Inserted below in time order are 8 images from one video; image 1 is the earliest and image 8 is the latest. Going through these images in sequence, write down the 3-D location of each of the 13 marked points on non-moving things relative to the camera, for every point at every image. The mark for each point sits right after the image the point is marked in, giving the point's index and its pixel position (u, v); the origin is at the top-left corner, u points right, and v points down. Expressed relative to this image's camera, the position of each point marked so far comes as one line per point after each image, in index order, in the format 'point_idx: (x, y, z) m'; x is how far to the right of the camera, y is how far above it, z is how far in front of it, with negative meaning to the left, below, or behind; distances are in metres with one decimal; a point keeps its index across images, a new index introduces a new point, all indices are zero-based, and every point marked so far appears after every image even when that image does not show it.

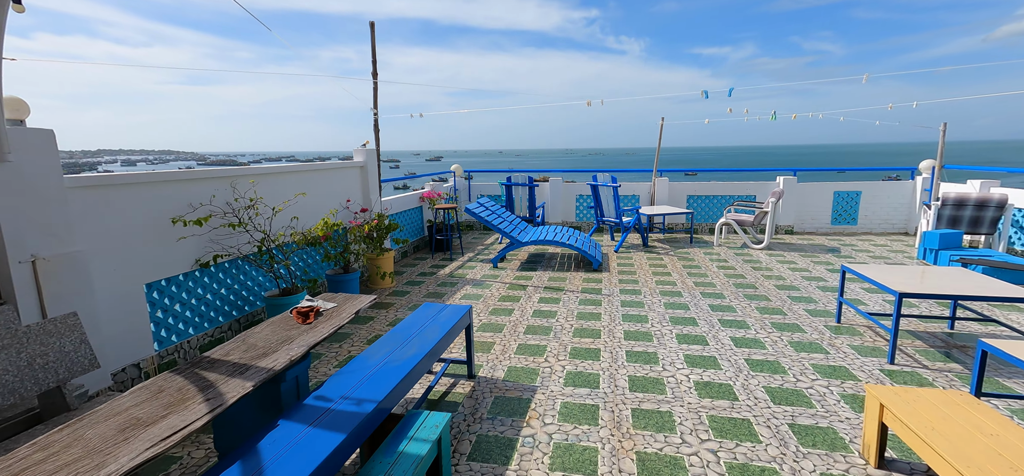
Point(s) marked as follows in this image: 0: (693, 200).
0: (+2.6, +0.6, +6.4) m
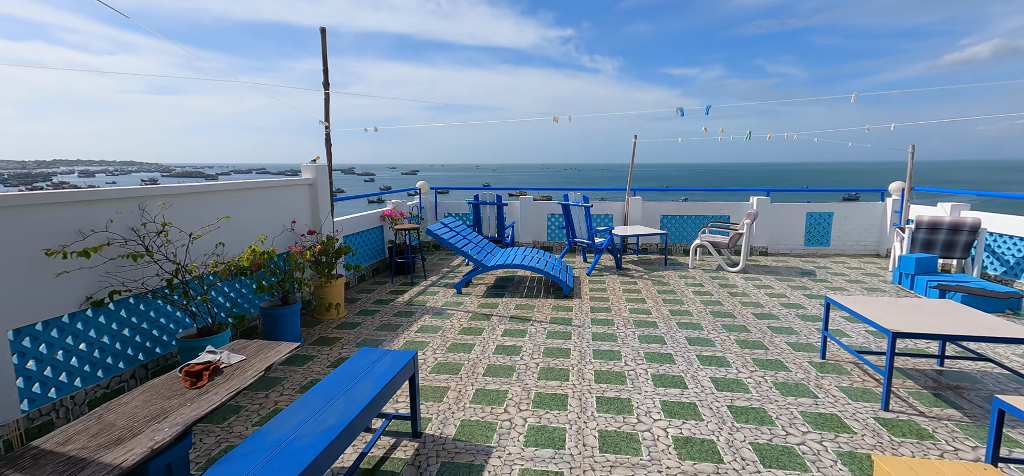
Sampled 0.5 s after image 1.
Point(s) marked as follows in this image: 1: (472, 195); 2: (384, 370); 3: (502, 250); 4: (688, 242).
0: (+2.2, +0.3, +6.2) m
1: (-0.5, +0.5, +5.5) m
2: (-0.5, -0.5, +1.8) m
3: (-0.1, -0.1, +5.0) m
4: (+2.4, 0.0, +6.2) m
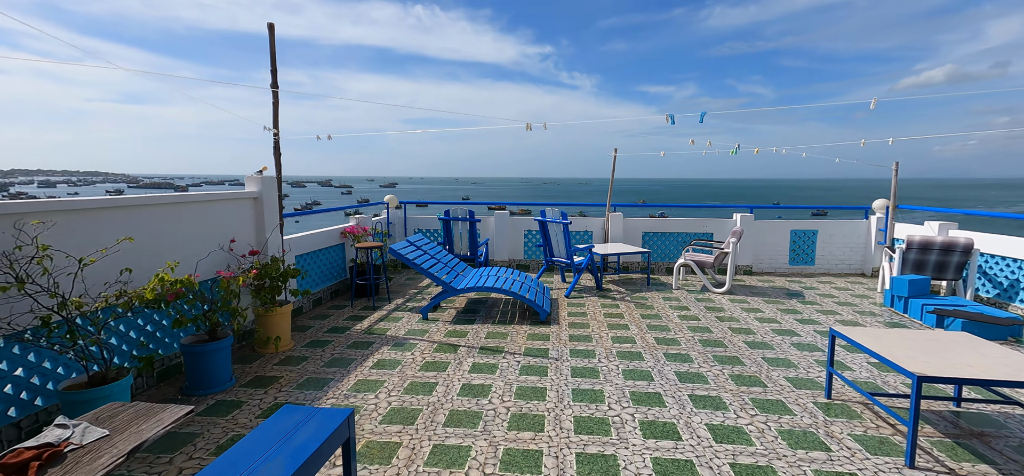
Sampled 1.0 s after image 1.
0: (+1.8, 0.0, +5.9) m
1: (-0.8, +0.3, +5.1) m
2: (-0.7, -0.6, +1.4) m
3: (-0.4, -0.3, +4.6) m
4: (+2.1, -0.3, +5.9) m
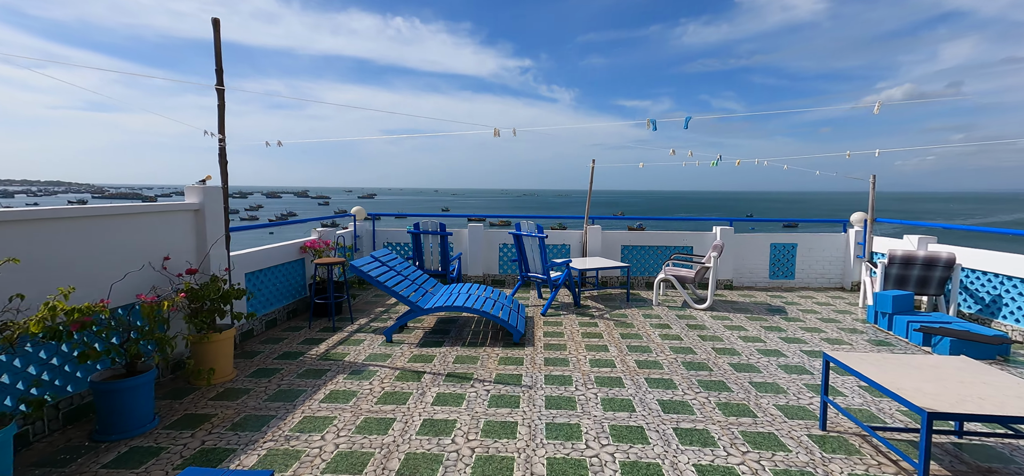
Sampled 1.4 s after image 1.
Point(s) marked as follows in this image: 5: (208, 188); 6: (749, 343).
0: (+1.5, -0.2, +5.8) m
1: (-1.1, +0.2, +4.9) m
2: (-0.8, -0.7, +1.1) m
3: (-0.7, -0.5, +4.3) m
4: (+1.8, -0.5, +5.7) m
5: (-2.1, +0.3, +3.1) m
6: (+2.0, -0.9, +3.8) m
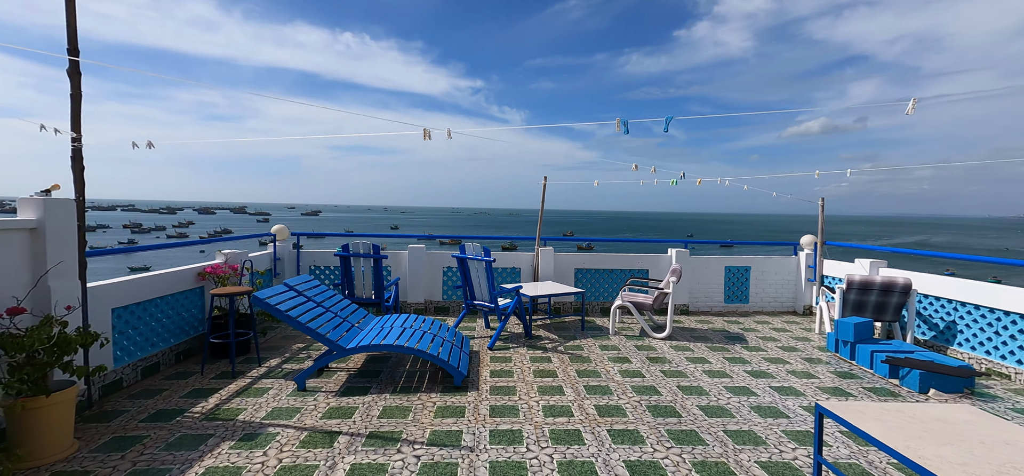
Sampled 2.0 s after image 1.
0: (+0.8, -0.4, +5.4) m
1: (-1.6, -0.1, +4.2) m
2: (-0.9, -0.8, +0.5) m
3: (-1.1, -0.7, +3.7) m
4: (+1.1, -0.7, +5.4) m
5: (-2.4, +0.2, +2.3) m
6: (+1.6, -1.1, +3.4) m
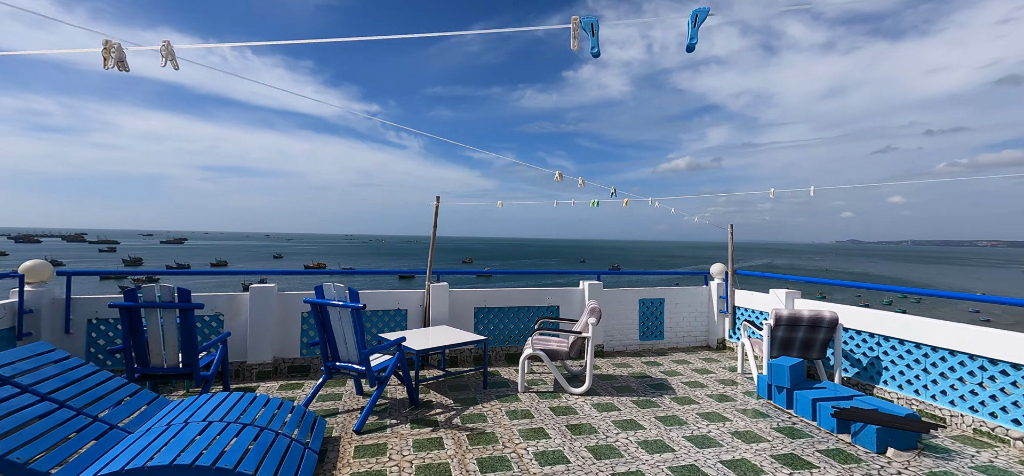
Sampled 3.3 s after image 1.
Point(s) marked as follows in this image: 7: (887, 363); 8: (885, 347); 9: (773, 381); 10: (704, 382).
0: (-0.3, -0.8, +4.5) m
1: (-2.4, -0.3, +2.8) m
2: (-0.9, -0.8, -0.7) m
3: (-1.8, -0.9, +2.4) m
4: (0.0, -1.1, +4.5) m
5: (-2.8, +0.1, +0.8) m
6: (+0.8, -1.3, +2.7) m
7: (+2.9, -1.0, +3.4) m
8: (+2.9, -0.8, +3.4) m
9: (+2.0, -1.1, +3.4) m
10: (+1.7, -1.3, +4.0) m
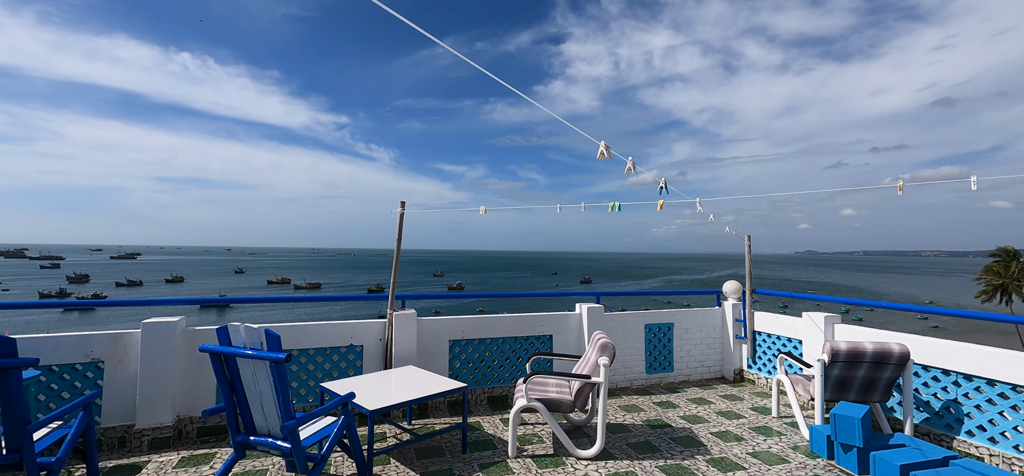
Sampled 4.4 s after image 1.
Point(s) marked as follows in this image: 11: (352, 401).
0: (-0.4, -0.9, +3.6) m
1: (-2.5, -0.4, +1.8) m
2: (-0.7, -0.8, -1.6) m
3: (-1.8, -1.0, +1.4) m
4: (-0.2, -1.2, +3.7) m
5: (-2.7, 0.0, -0.2) m
6: (+0.8, -1.4, +1.9) m
7: (+2.8, -1.0, +2.7) m
8: (+2.8, -0.9, +2.7) m
9: (+1.9, -1.2, +2.6) m
10: (+1.6, -1.4, +3.2) m
11: (-0.9, -0.9, +2.5) m
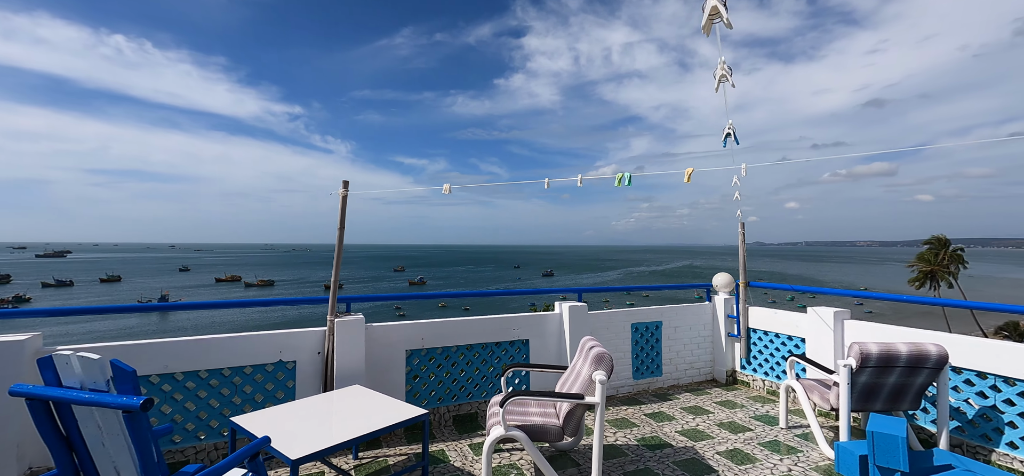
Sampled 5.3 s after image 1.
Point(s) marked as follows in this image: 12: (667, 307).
0: (-0.6, -0.8, +3.0) m
1: (-2.5, -0.4, +1.0) m
2: (-0.5, -0.8, -2.2) m
3: (-1.8, -1.0, +0.7) m
4: (-0.4, -1.1, +3.1) m
5: (-2.6, 0.0, -1.0) m
6: (+0.8, -1.3, +1.4) m
7: (+2.7, -0.9, +2.4) m
8: (+2.7, -0.8, +2.4) m
9: (+1.8, -1.1, +2.2) m
10: (+1.4, -1.3, +2.8) m
11: (-1.0, -0.8, +1.8) m
12: (+1.3, -0.6, +3.8) m
